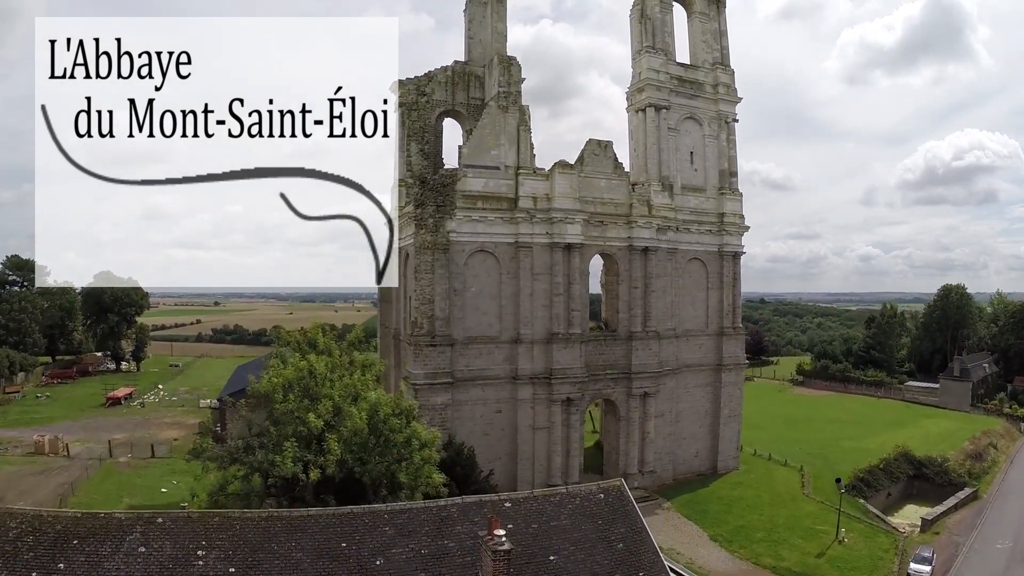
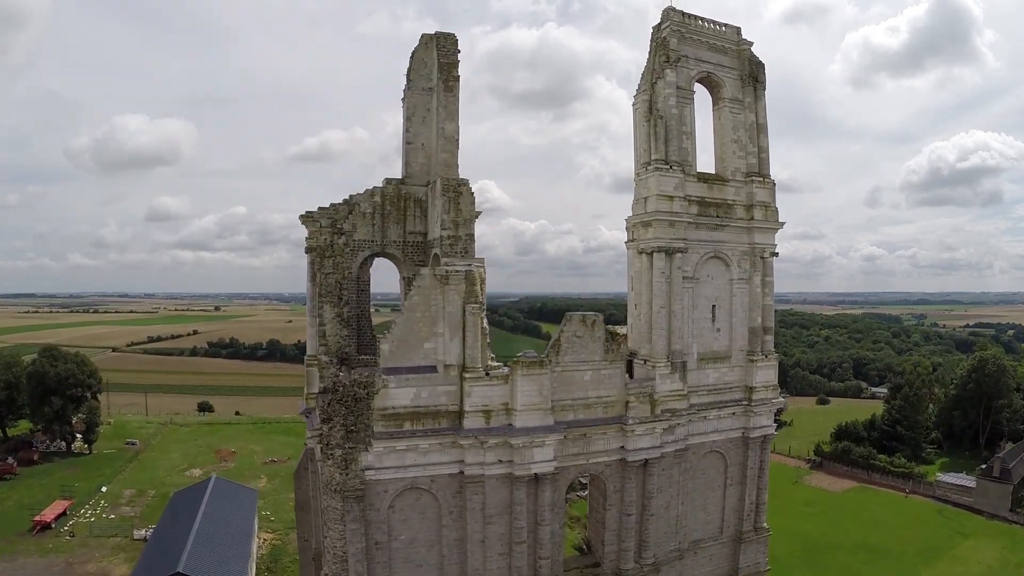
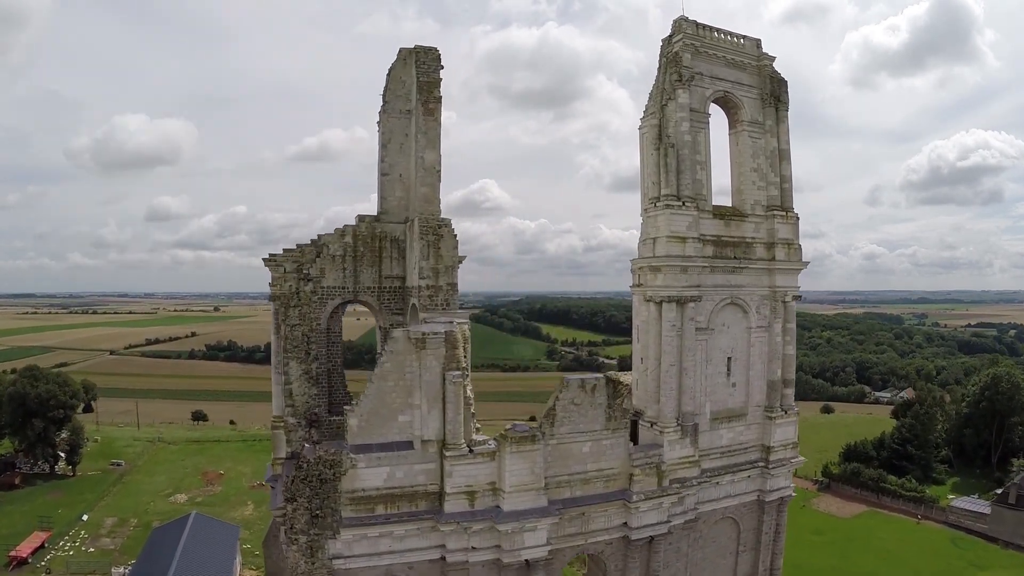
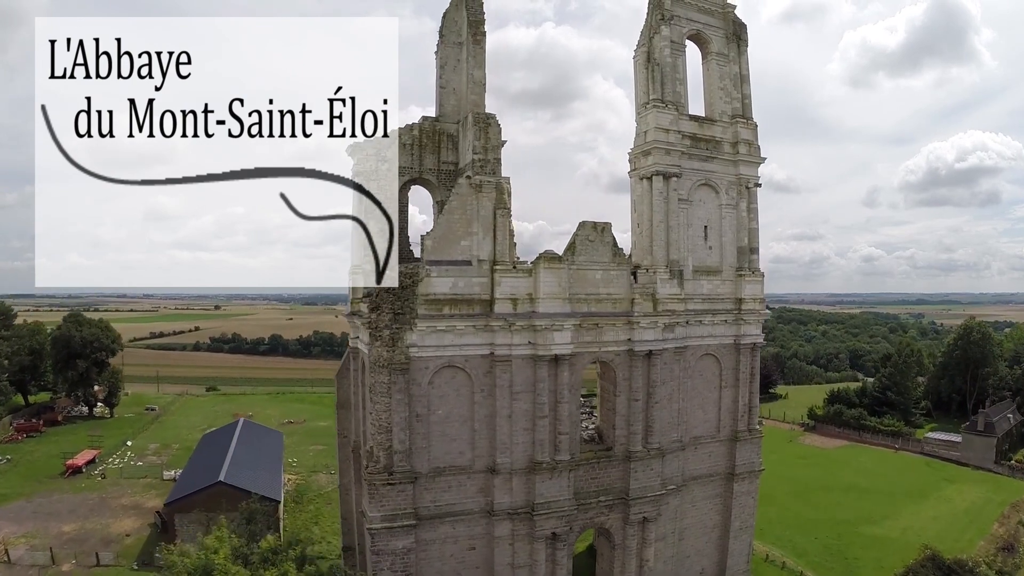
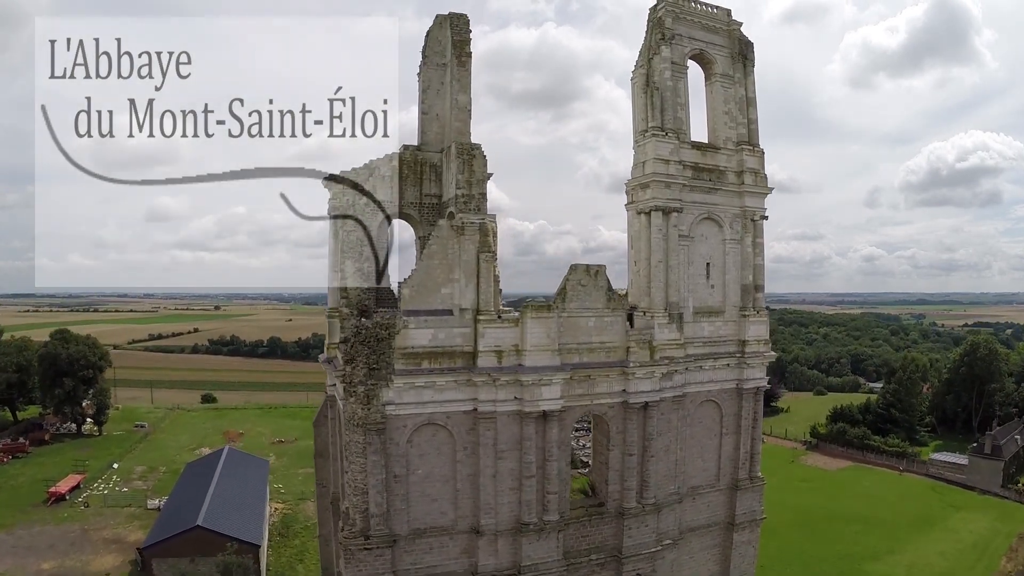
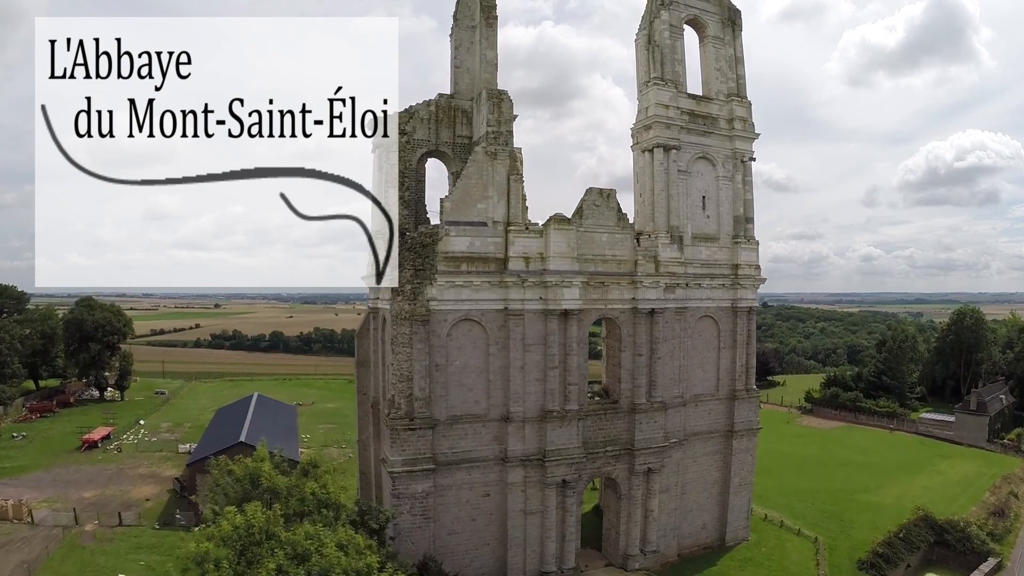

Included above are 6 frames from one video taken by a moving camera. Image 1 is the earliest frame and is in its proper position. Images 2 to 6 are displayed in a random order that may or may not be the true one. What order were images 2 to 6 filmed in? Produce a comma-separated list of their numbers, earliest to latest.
6, 4, 5, 2, 3
